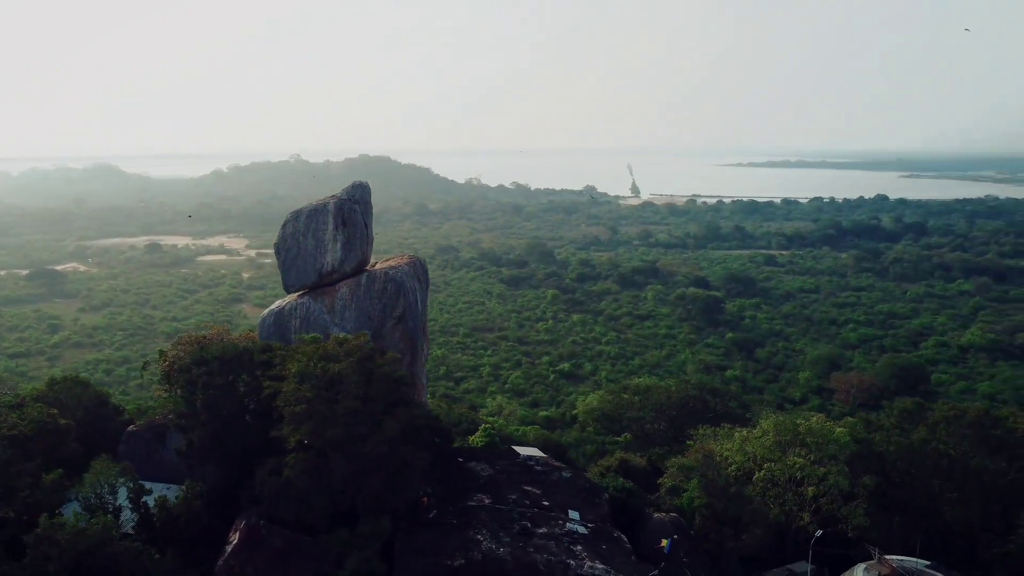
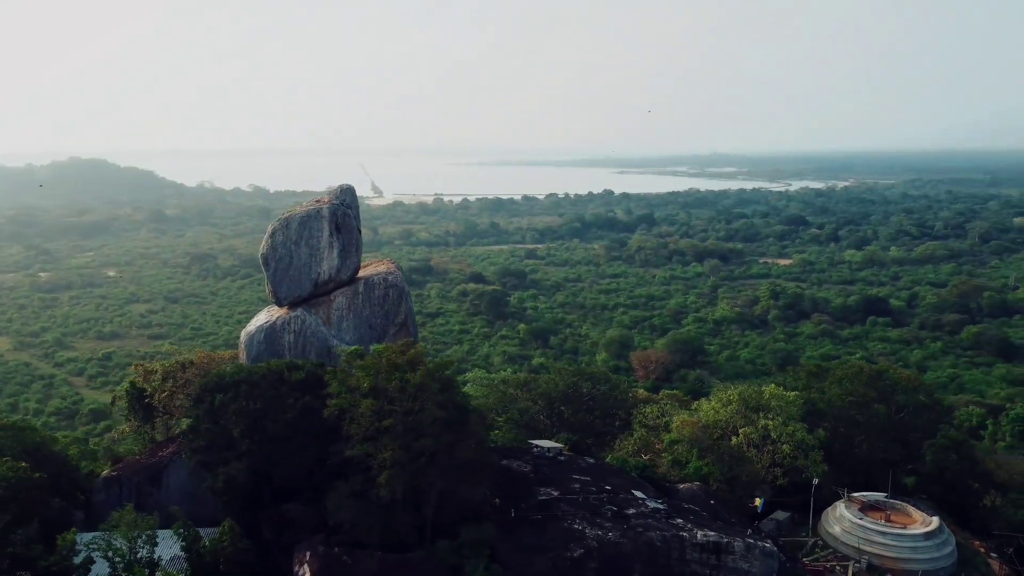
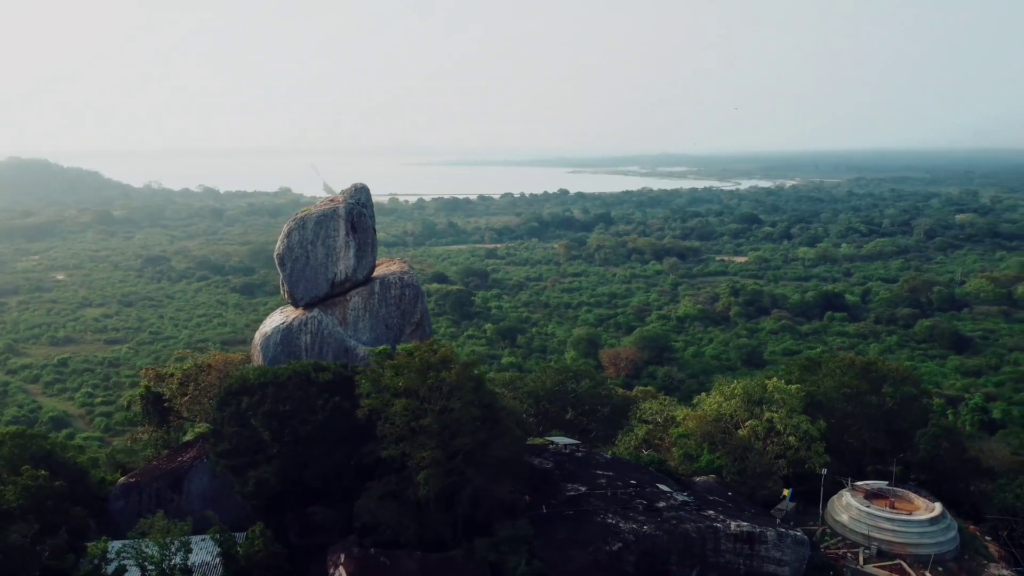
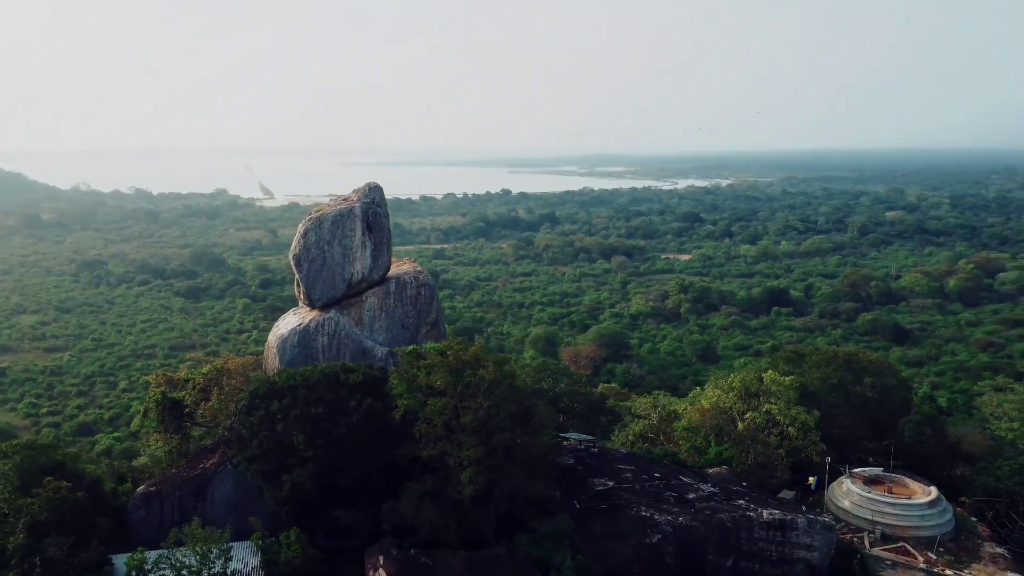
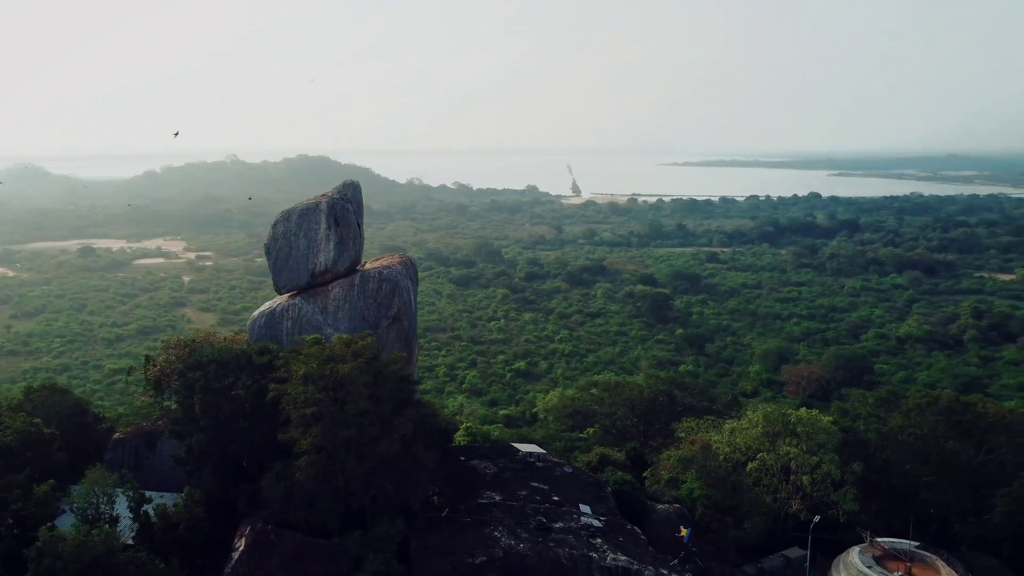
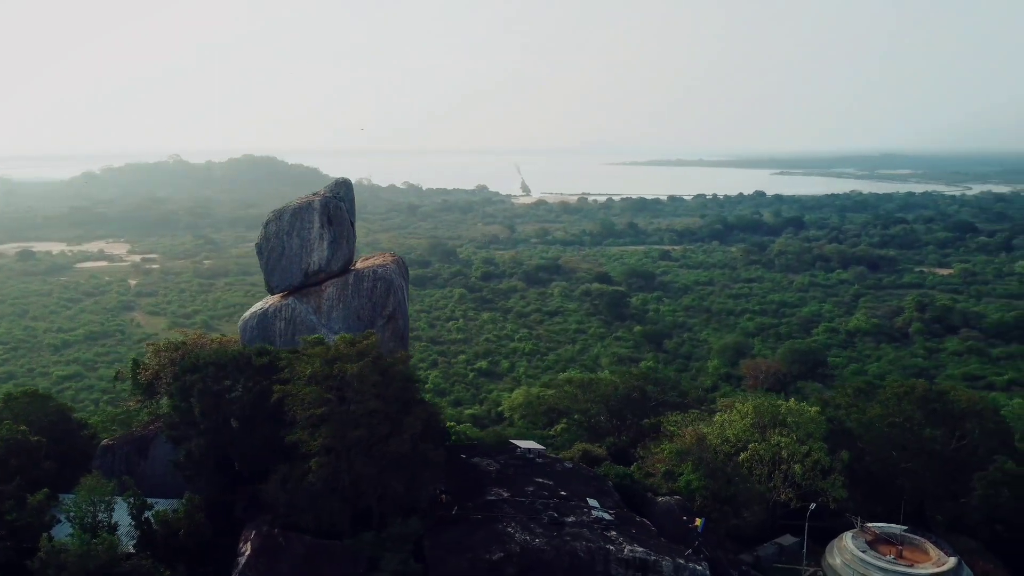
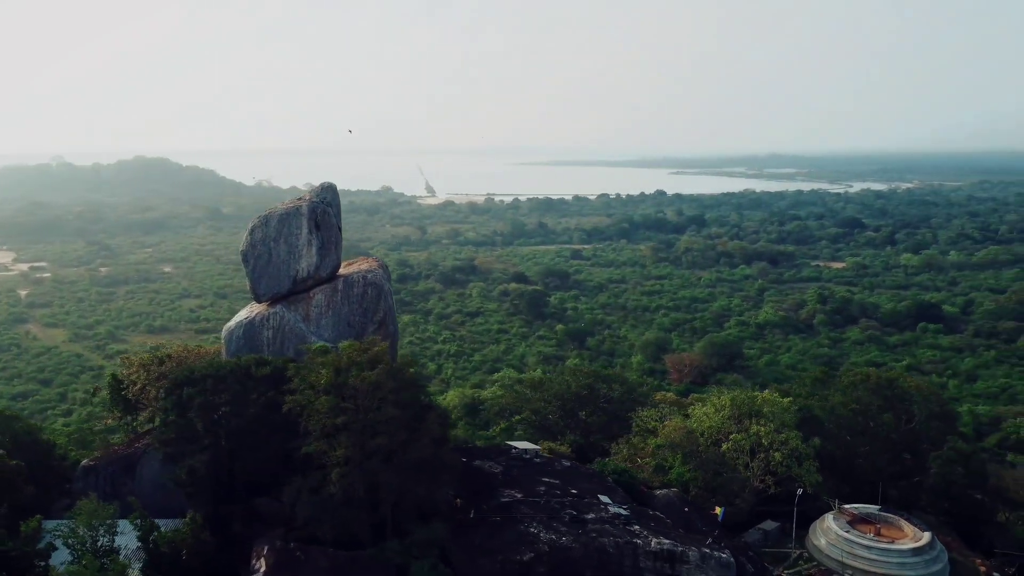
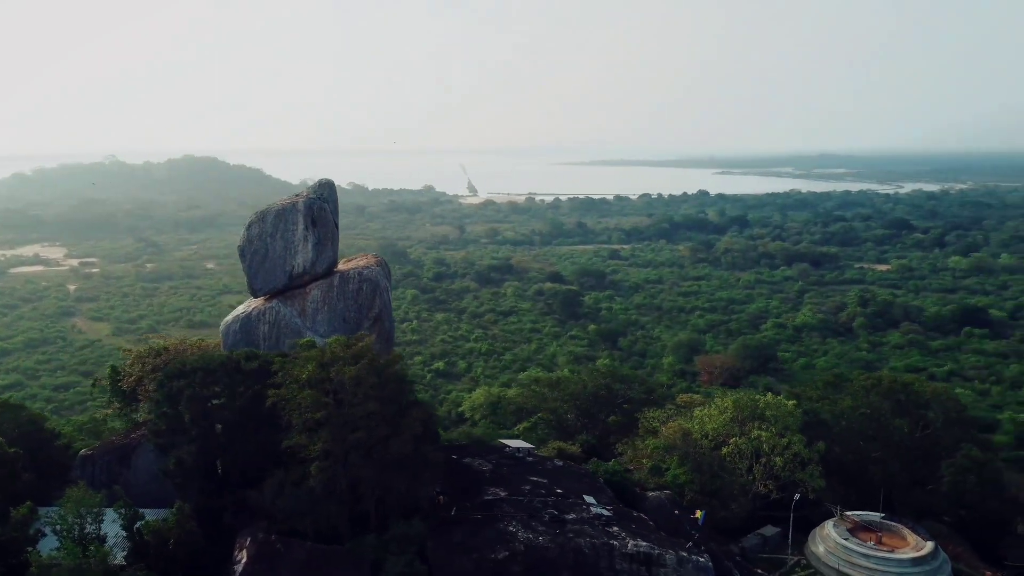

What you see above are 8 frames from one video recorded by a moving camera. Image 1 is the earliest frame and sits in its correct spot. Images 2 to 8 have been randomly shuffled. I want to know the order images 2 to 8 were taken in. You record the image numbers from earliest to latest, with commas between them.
5, 6, 8, 7, 2, 3, 4
